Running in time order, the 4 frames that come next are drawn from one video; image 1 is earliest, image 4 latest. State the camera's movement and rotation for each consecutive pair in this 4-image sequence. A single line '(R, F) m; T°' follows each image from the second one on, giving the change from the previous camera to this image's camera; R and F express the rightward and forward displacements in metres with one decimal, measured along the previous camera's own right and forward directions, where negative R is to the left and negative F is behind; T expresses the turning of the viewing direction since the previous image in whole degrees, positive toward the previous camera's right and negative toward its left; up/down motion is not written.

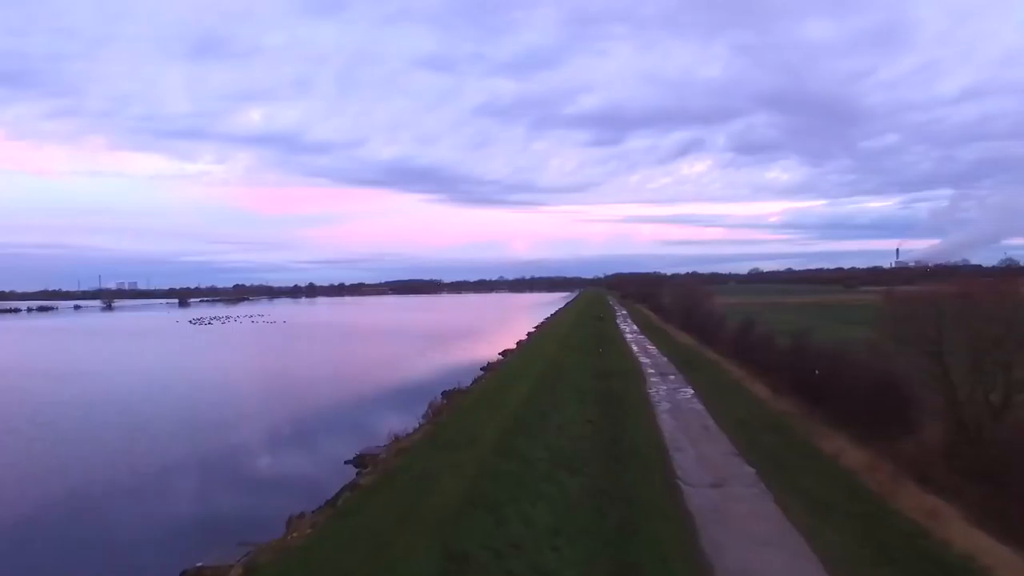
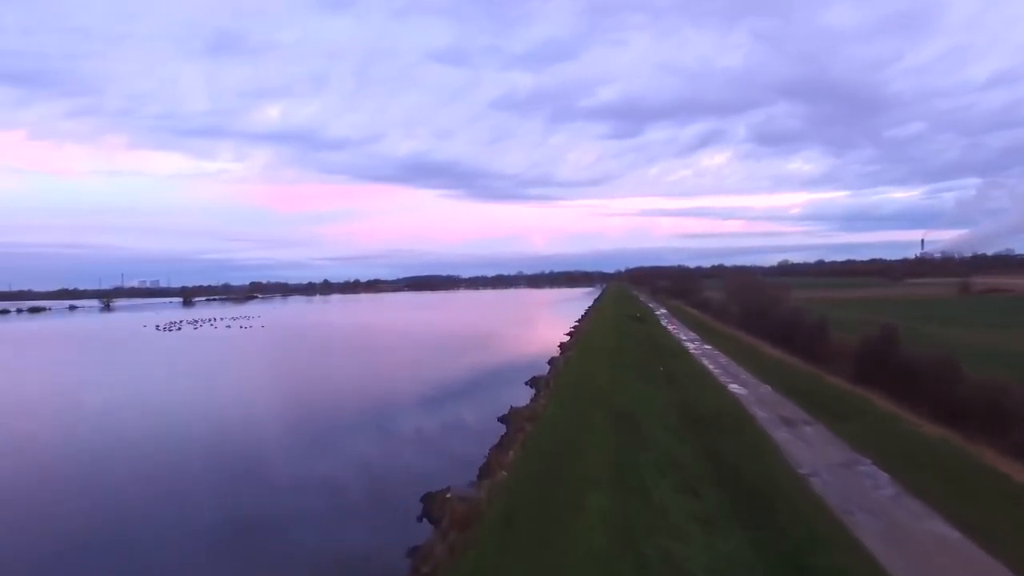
(-0.1, +1.2) m; -1°
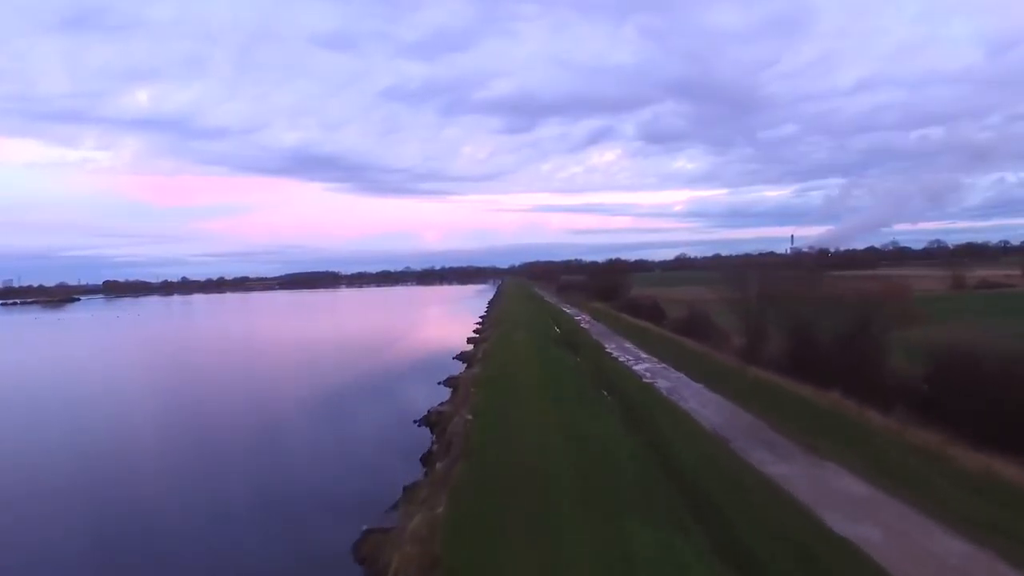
(+0.1, +2.5) m; +7°
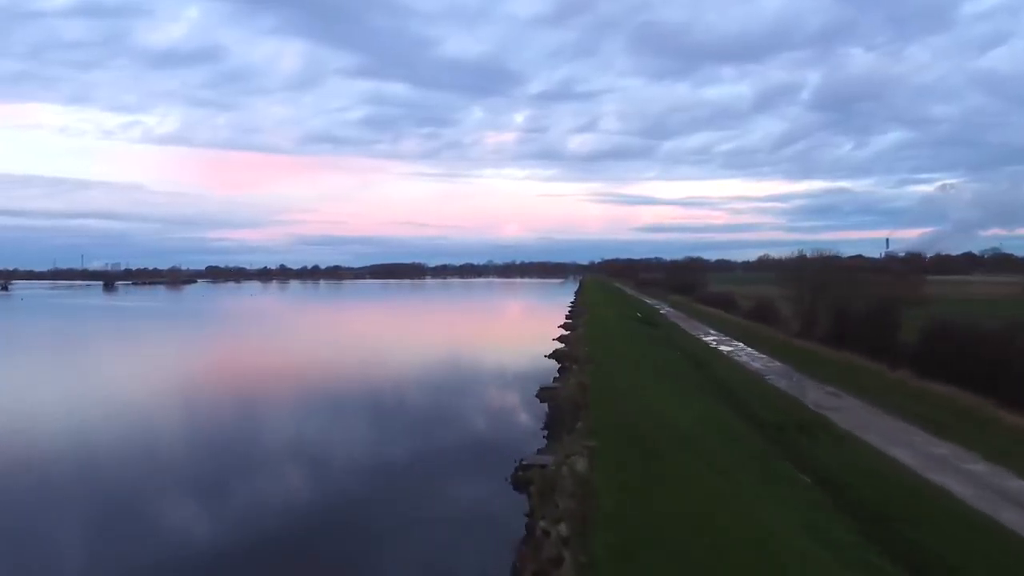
(0.0, -0.6) m; -5°
